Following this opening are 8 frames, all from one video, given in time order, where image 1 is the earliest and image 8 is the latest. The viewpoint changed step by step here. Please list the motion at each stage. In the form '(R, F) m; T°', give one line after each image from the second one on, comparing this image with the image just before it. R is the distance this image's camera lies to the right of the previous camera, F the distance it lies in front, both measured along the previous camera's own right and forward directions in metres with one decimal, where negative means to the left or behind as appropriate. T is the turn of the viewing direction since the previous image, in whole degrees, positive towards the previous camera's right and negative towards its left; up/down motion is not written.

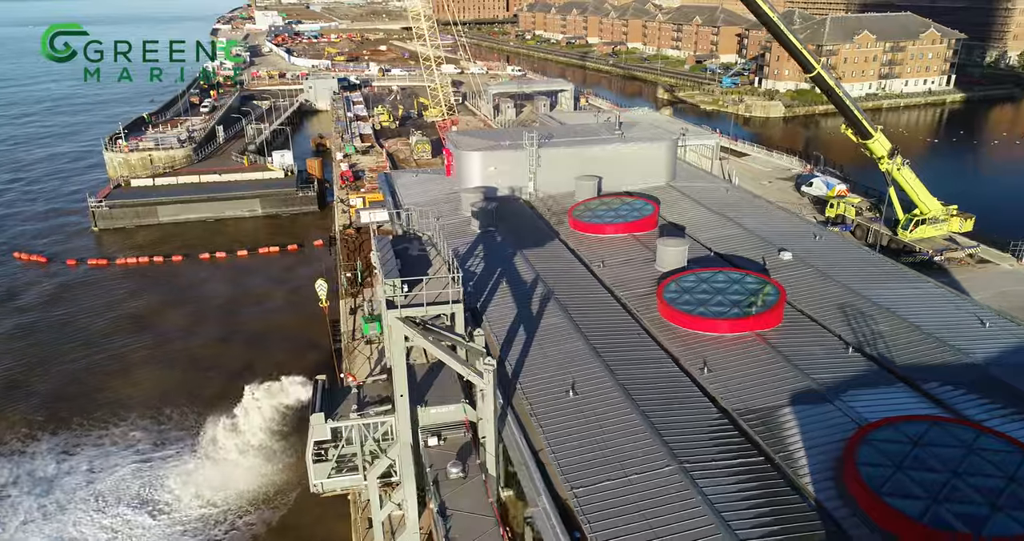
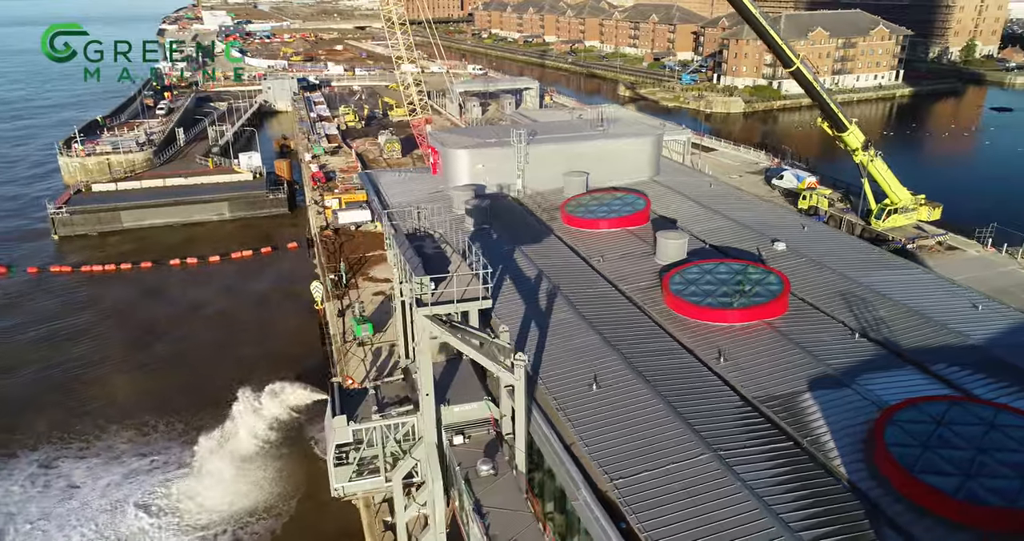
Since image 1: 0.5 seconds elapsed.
(-1.4, +0.1) m; +3°
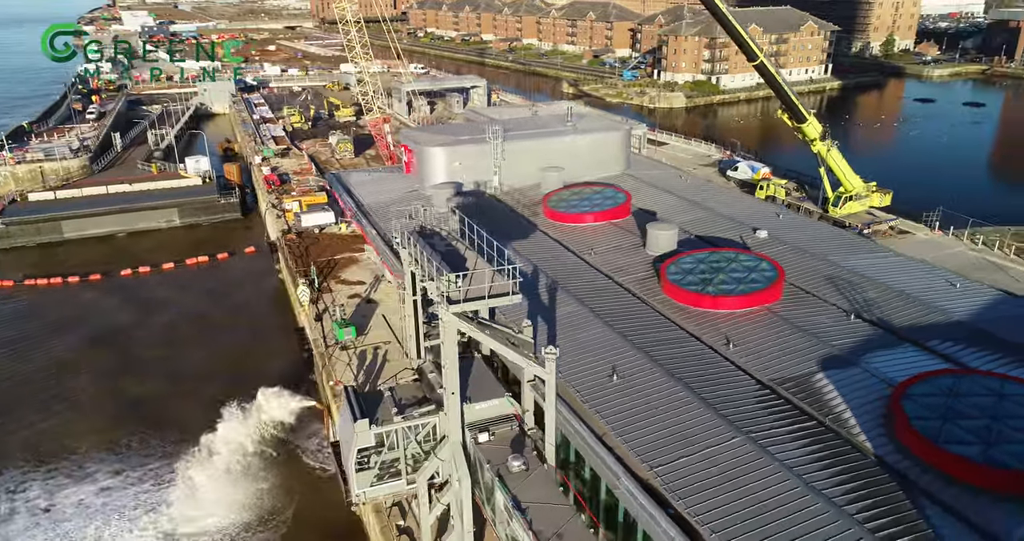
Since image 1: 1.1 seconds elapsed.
(-1.7, +0.1) m; +5°
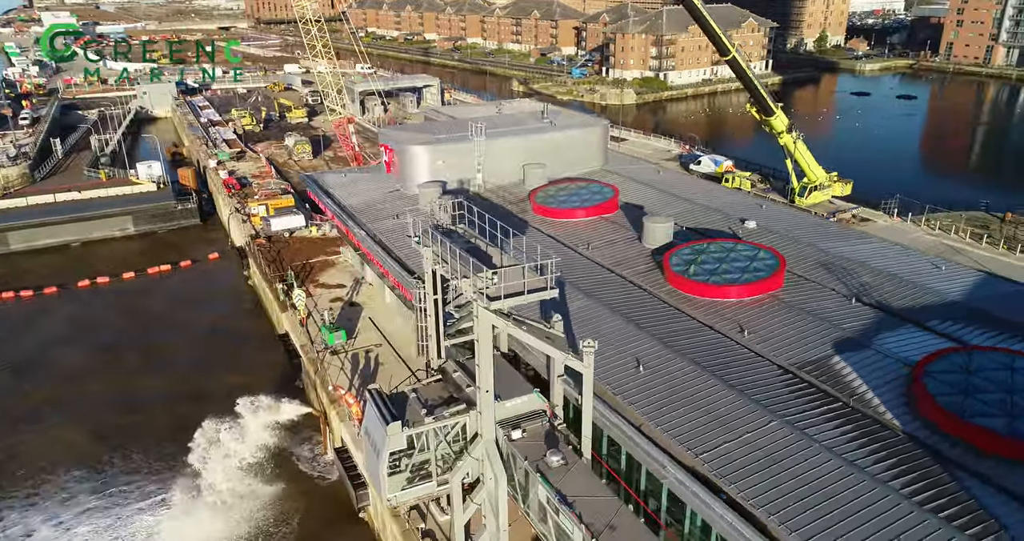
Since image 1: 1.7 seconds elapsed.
(-1.8, +0.1) m; +4°
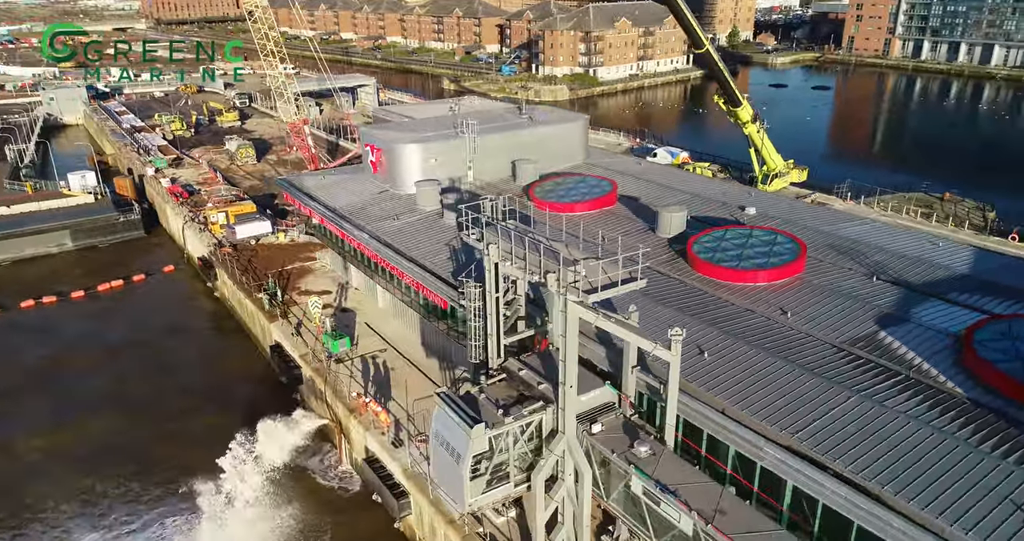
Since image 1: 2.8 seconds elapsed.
(-3.2, +0.4) m; +7°
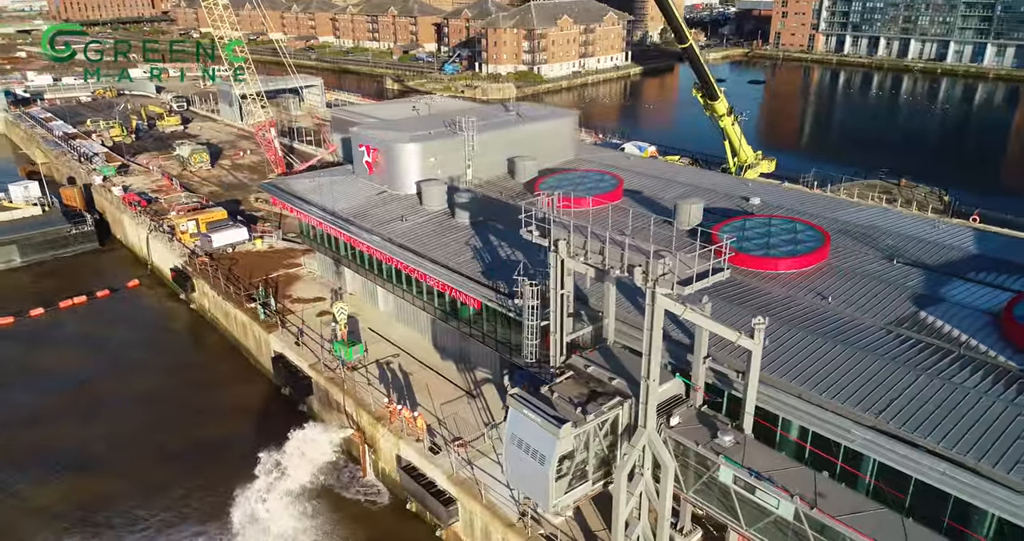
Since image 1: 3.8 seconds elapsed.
(-2.9, +0.4) m; +5°
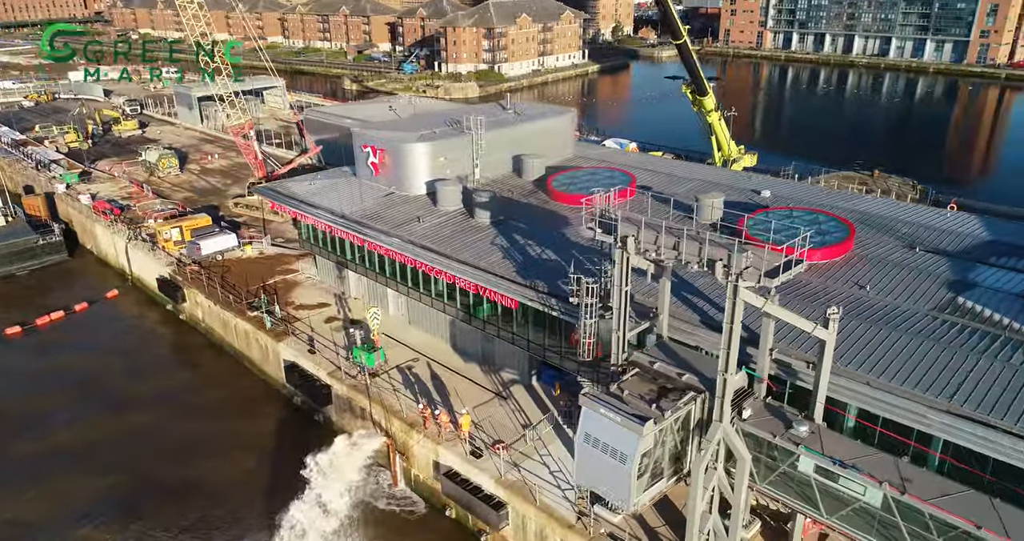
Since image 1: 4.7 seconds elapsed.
(-2.5, +0.3) m; +4°
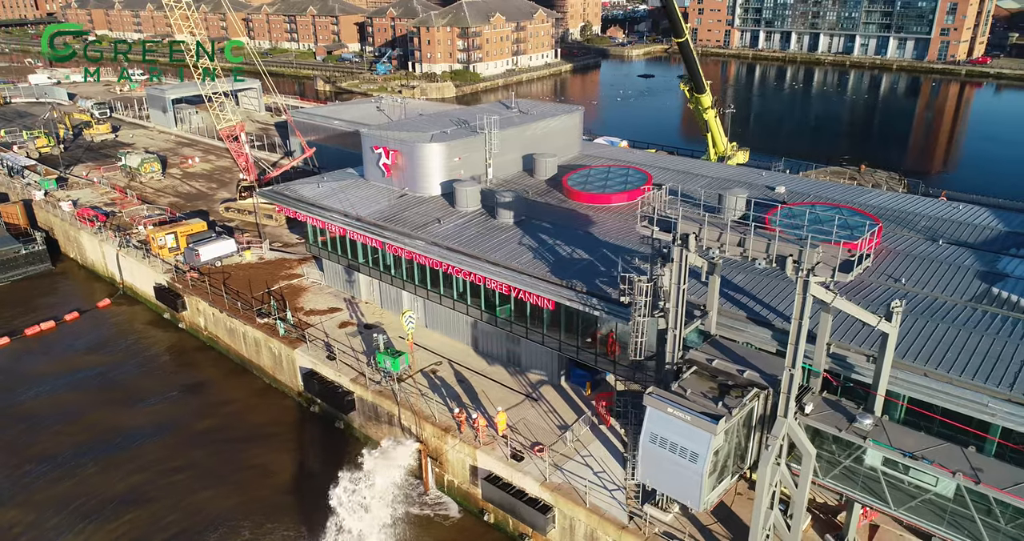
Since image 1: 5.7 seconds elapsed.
(-2.0, +0.3) m; +3°
